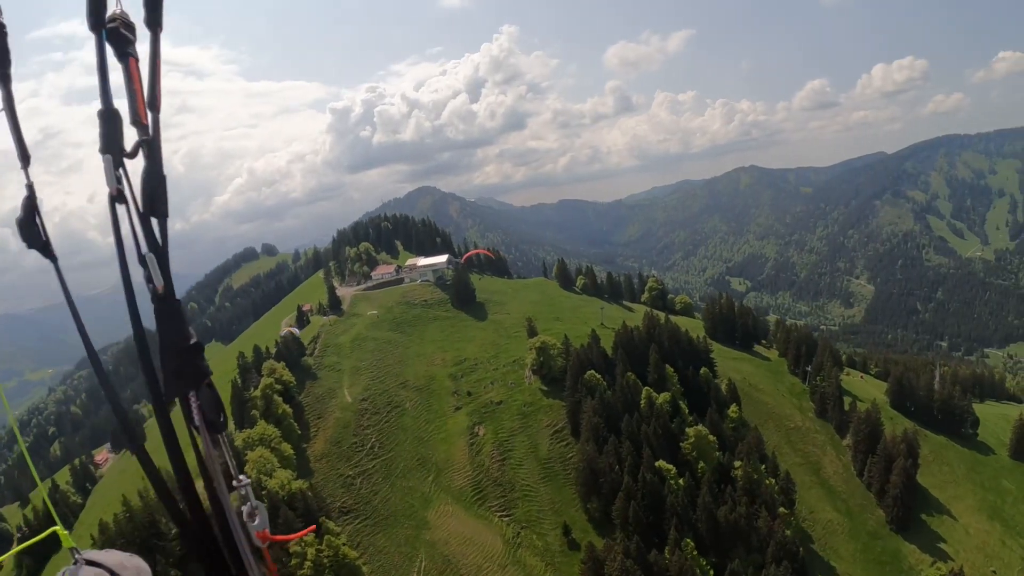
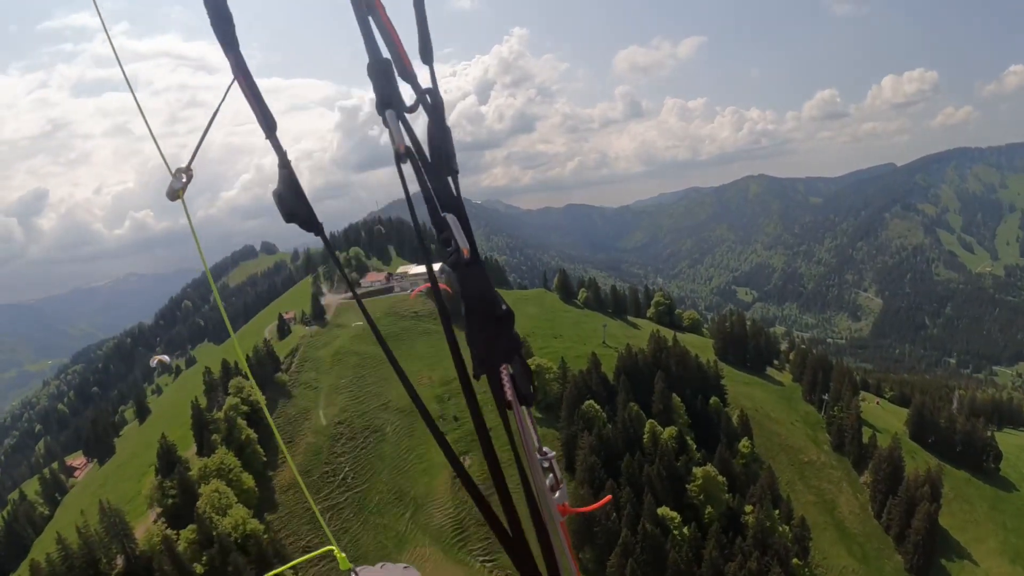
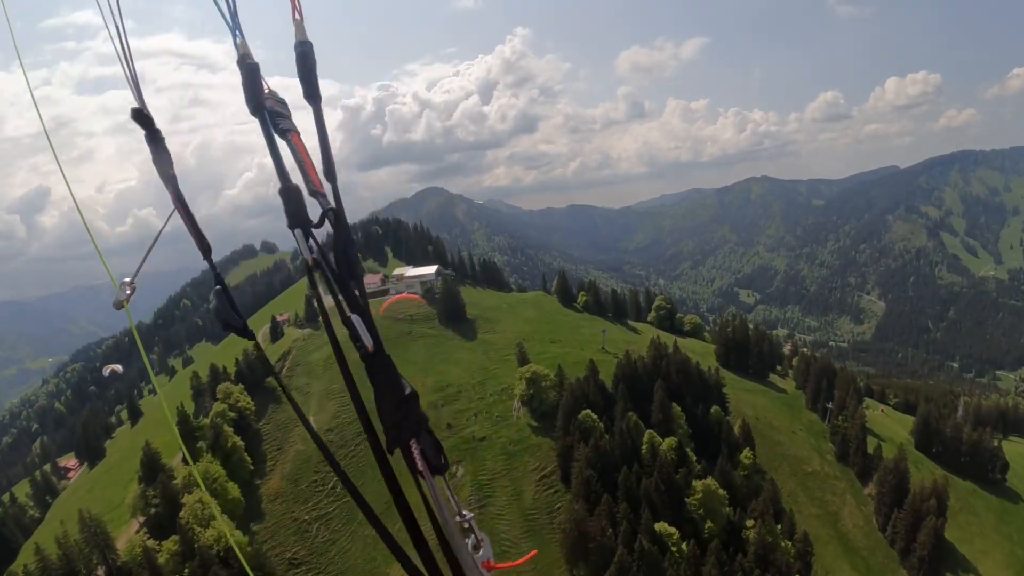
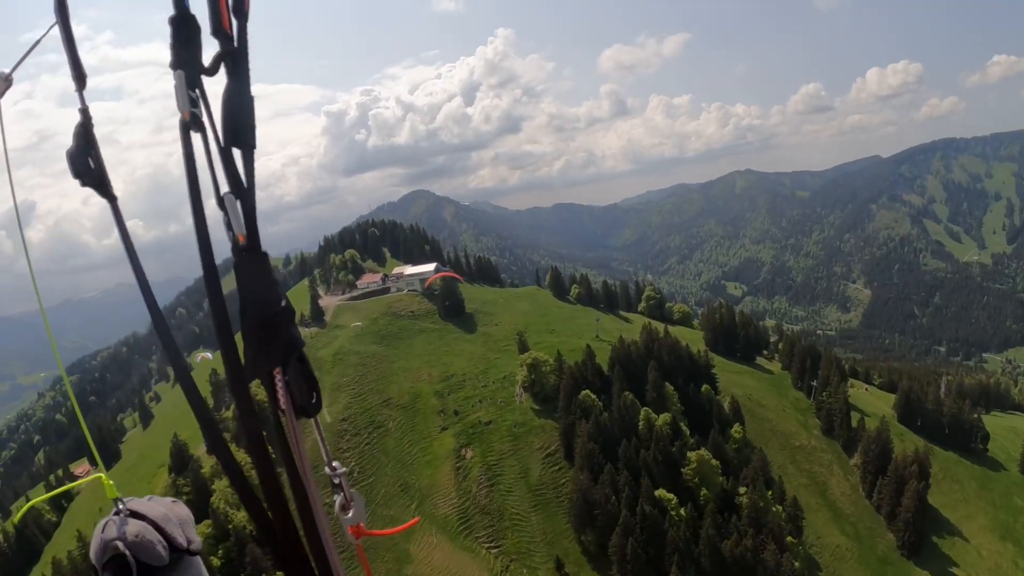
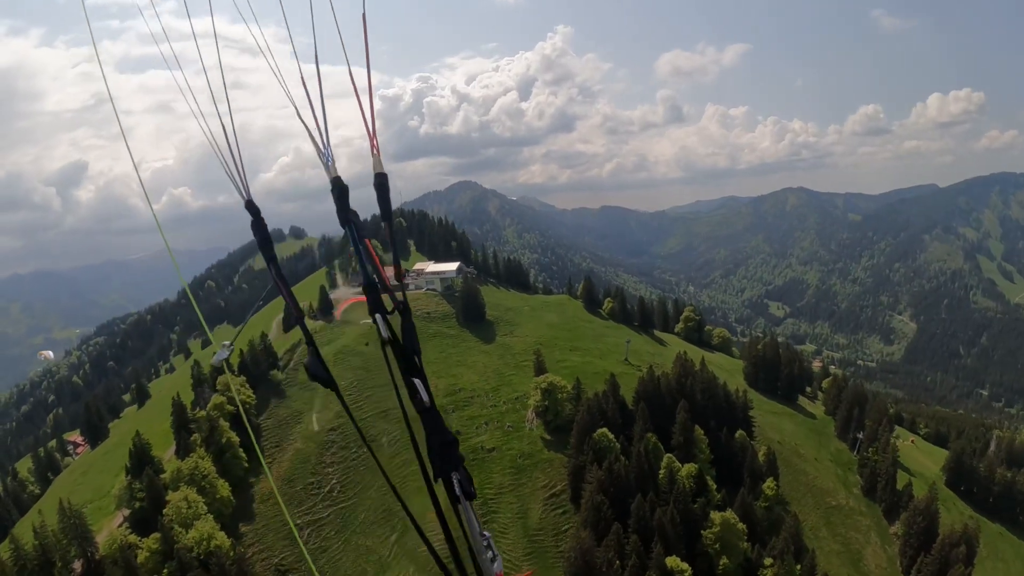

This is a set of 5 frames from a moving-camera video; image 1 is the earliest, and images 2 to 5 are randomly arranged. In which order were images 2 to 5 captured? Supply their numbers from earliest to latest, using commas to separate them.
4, 2, 3, 5
